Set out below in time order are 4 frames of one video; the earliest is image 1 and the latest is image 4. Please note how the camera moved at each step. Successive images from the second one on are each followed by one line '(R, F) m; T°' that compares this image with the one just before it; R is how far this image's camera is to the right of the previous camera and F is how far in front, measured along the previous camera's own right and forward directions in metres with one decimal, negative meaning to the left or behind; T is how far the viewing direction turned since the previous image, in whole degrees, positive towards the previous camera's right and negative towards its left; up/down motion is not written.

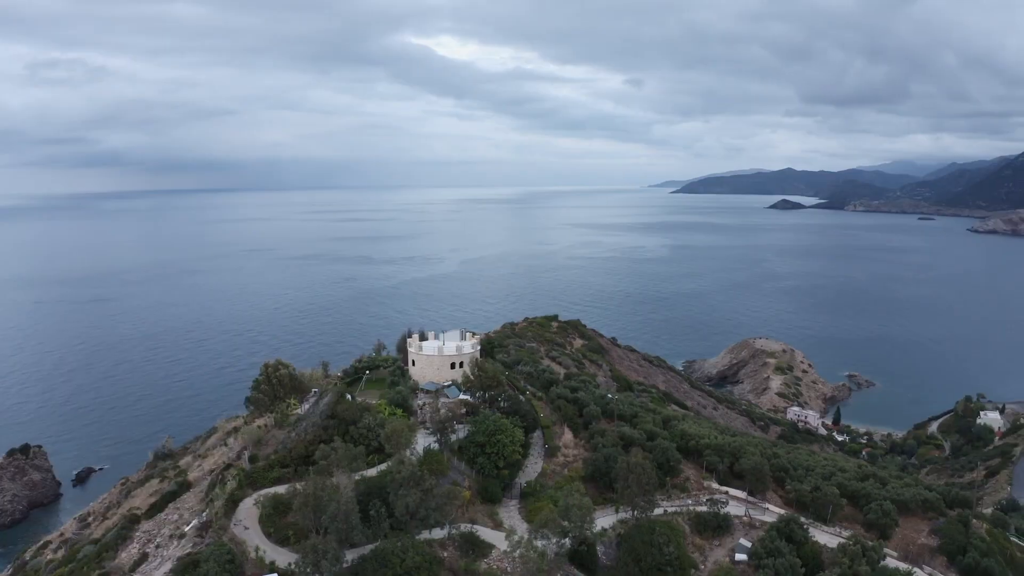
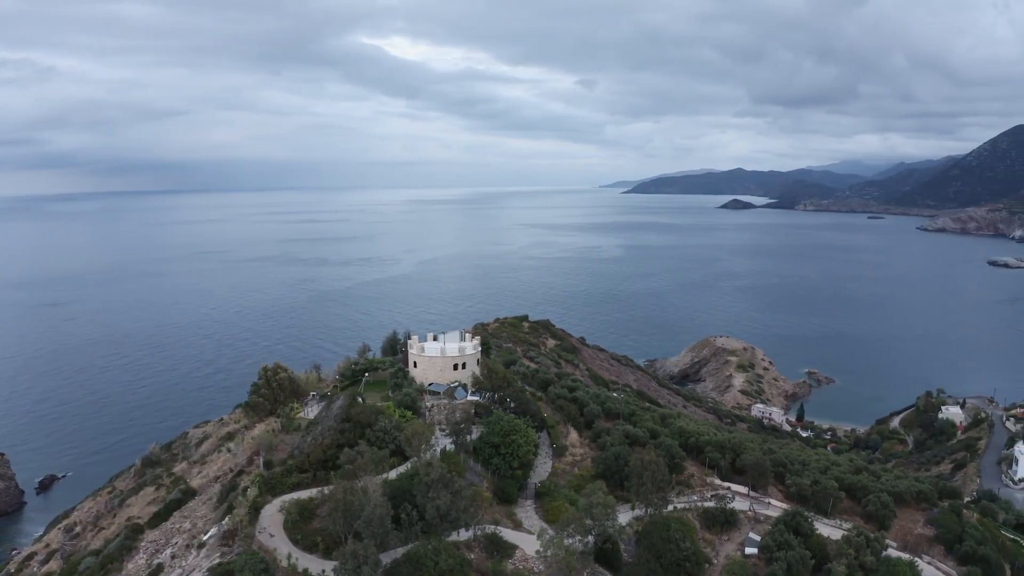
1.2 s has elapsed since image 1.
(-1.6, +0.1) m; +2°
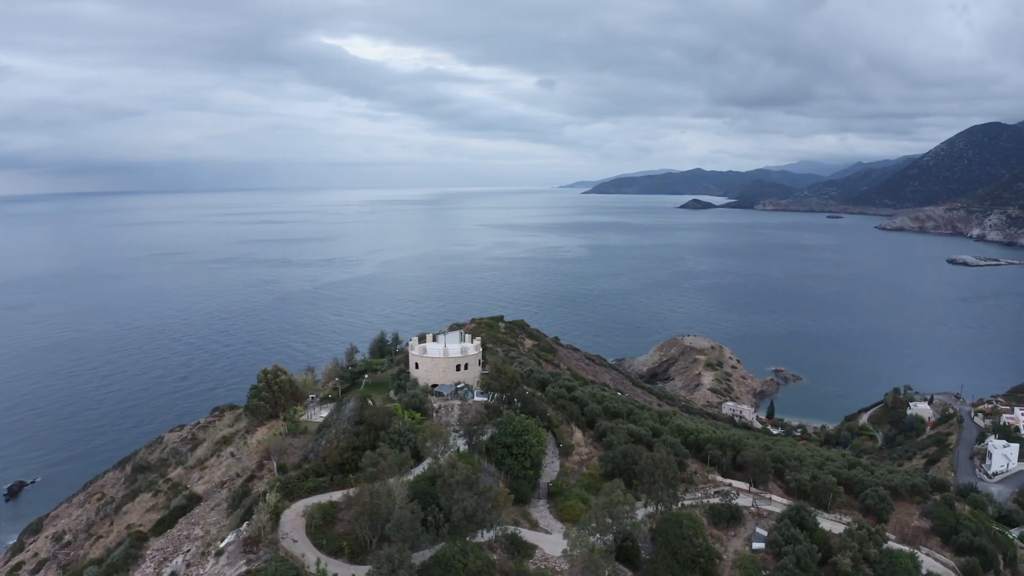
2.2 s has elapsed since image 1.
(-1.3, +0.1) m; +2°
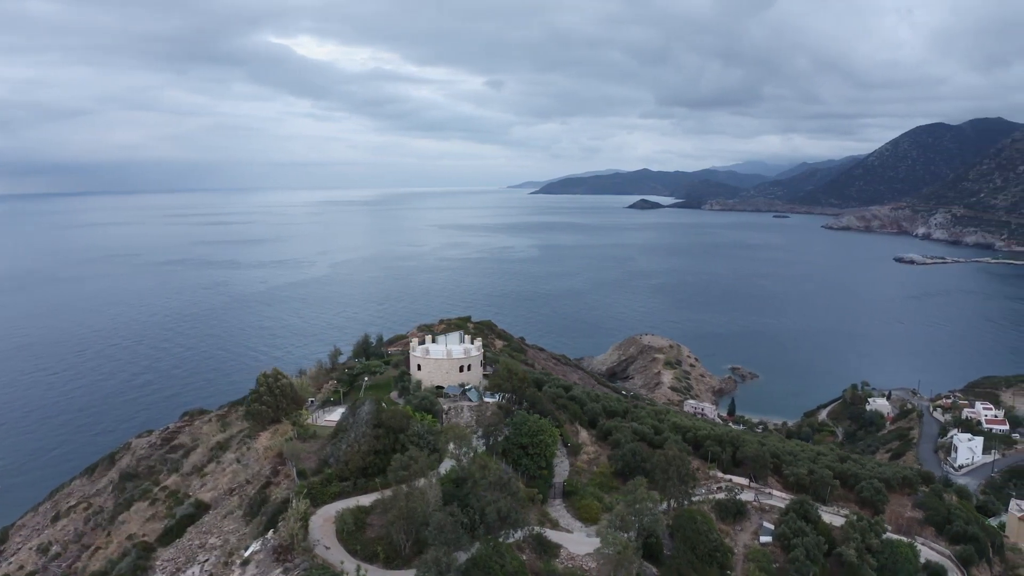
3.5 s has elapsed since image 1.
(-1.7, 0.0) m; +3°
